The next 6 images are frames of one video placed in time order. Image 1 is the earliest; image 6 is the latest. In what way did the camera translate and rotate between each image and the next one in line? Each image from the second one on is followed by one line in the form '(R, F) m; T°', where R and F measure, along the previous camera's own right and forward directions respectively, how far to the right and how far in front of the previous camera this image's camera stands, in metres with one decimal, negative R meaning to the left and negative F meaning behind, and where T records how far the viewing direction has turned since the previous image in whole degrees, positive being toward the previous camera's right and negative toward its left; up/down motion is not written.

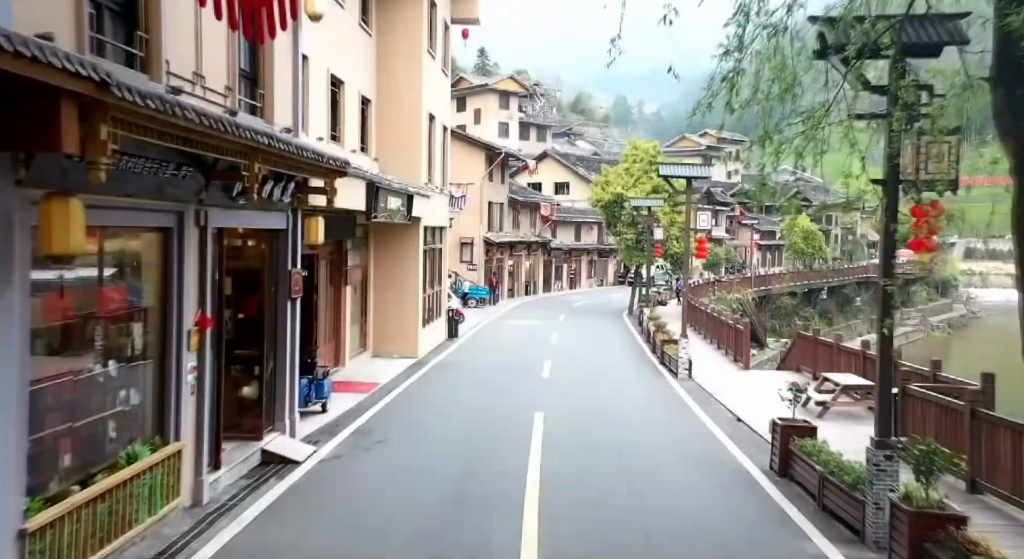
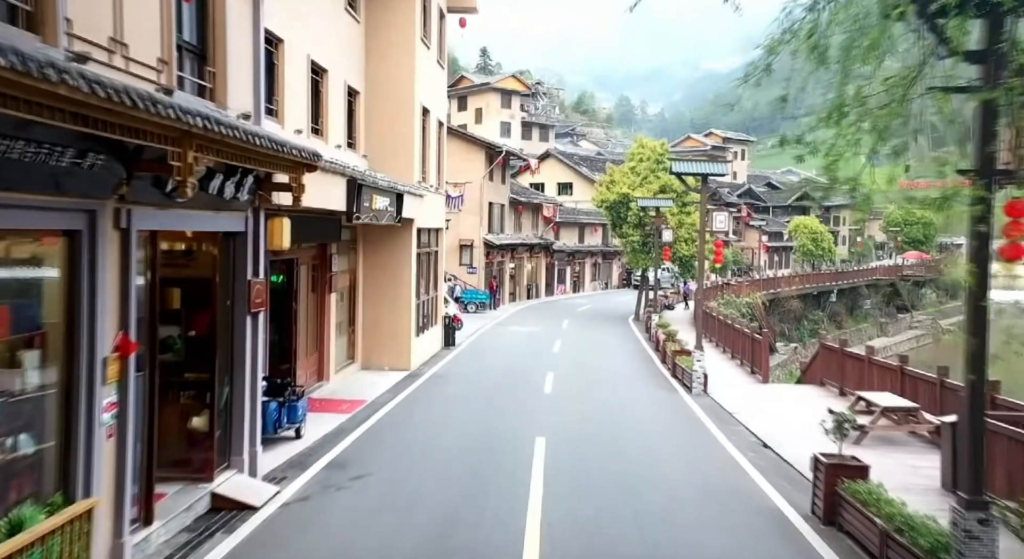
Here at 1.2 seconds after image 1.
(+0.1, +1.5) m; 0°
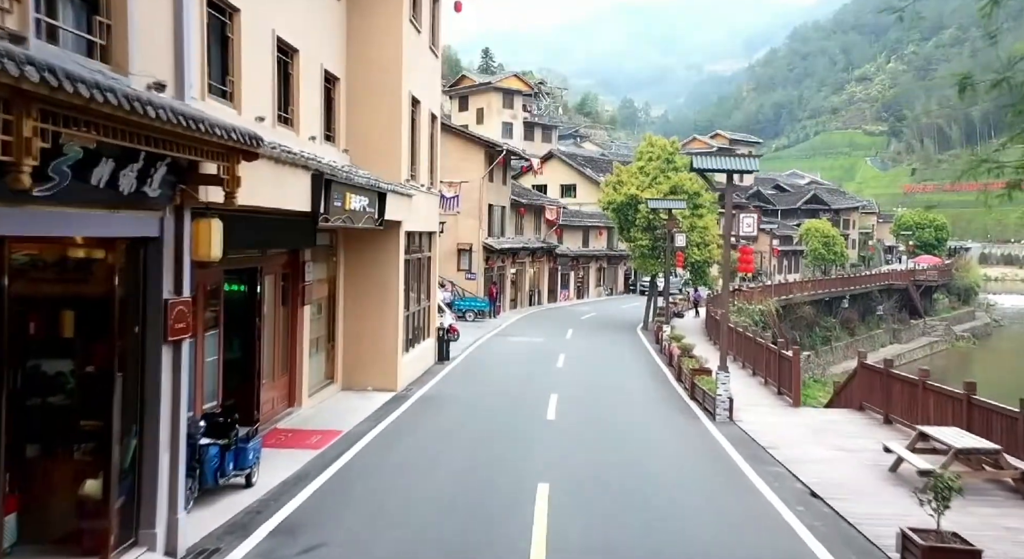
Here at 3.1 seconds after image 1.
(+0.1, +2.0) m; 0°
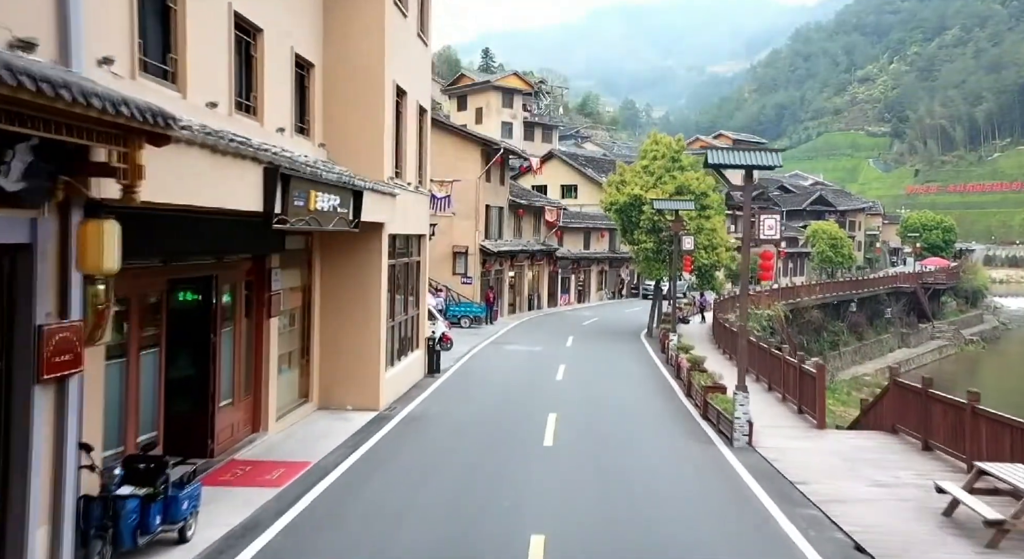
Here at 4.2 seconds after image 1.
(+0.1, +1.6) m; 0°
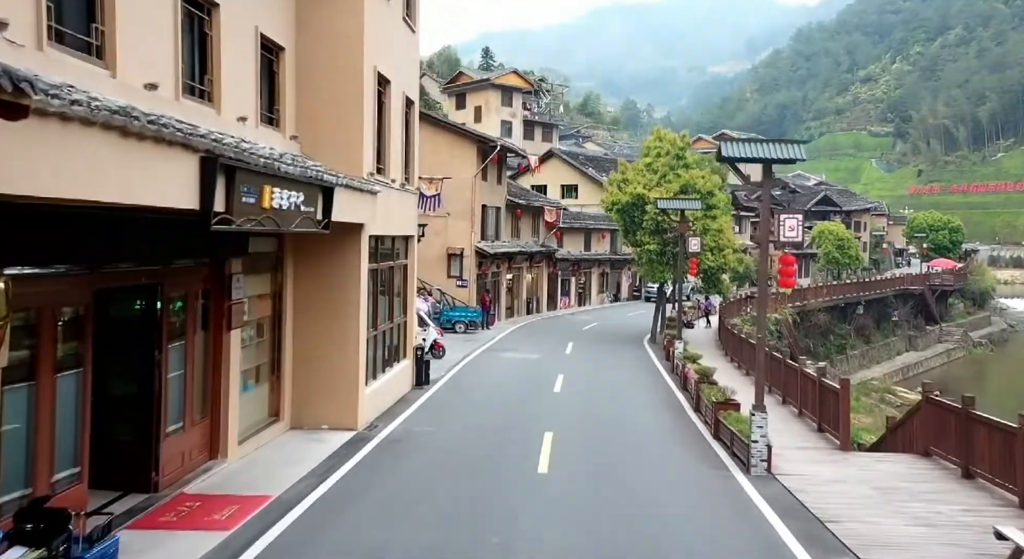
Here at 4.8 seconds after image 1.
(+0.2, +1.4) m; 0°
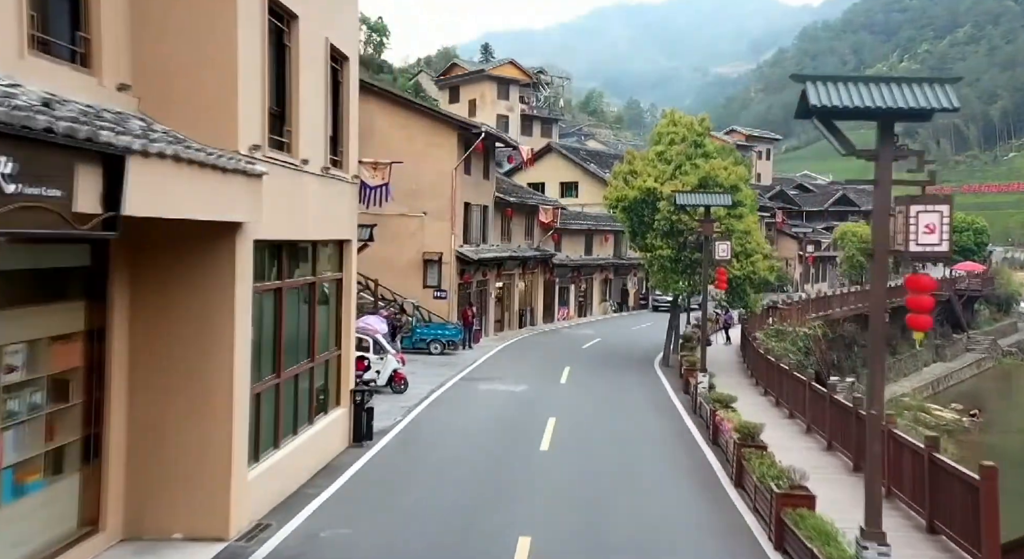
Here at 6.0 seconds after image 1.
(+0.5, +4.9) m; 0°
